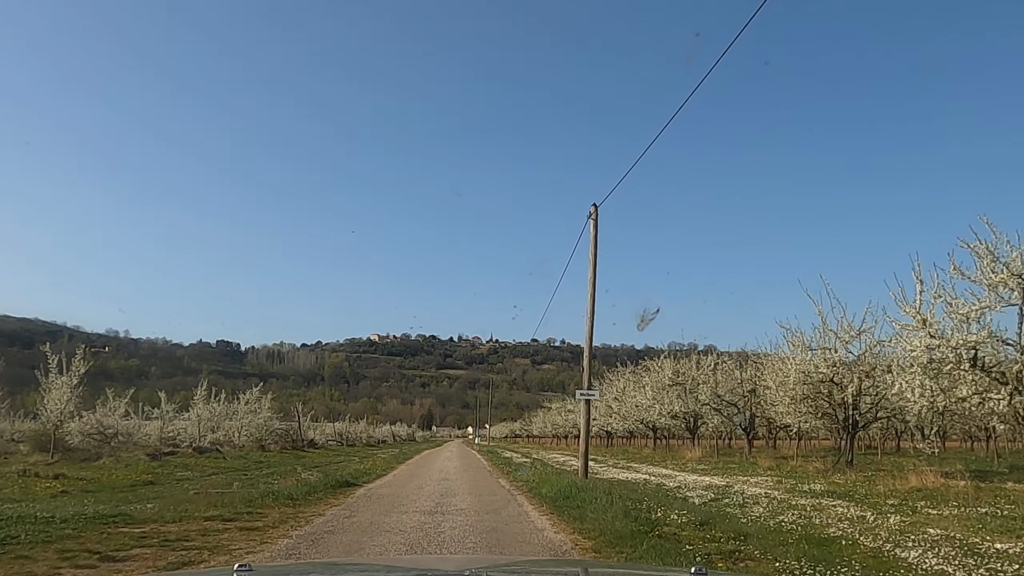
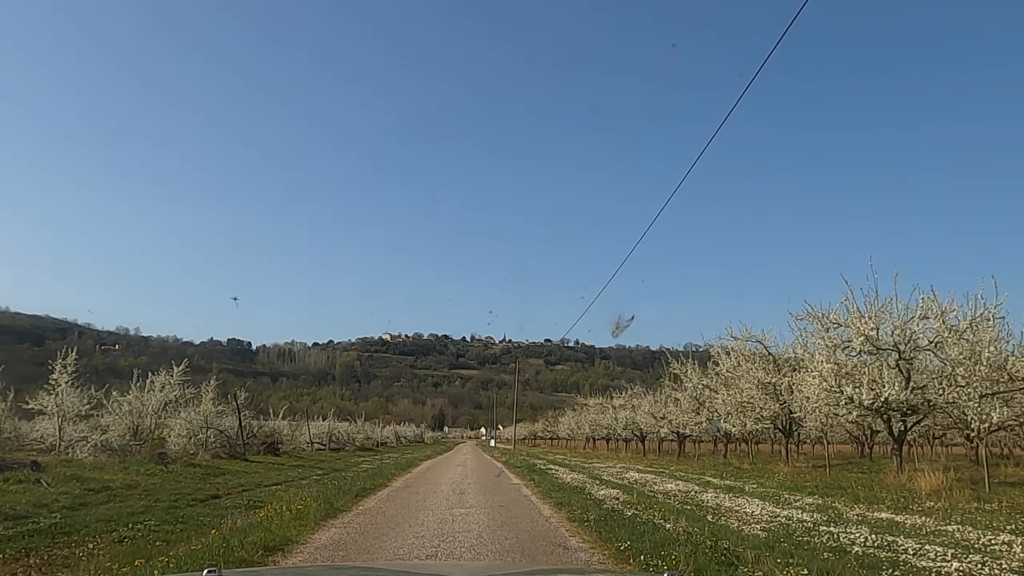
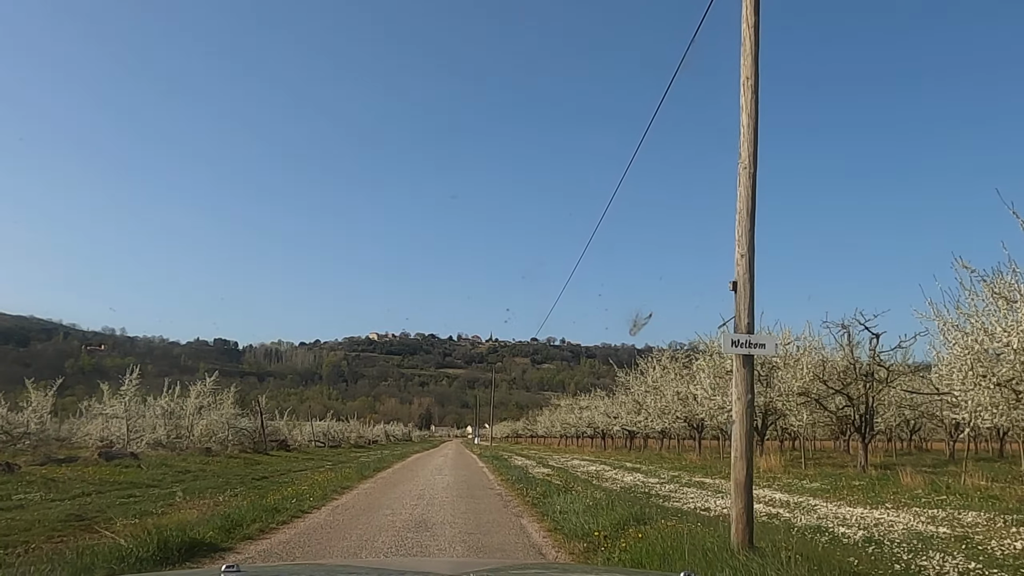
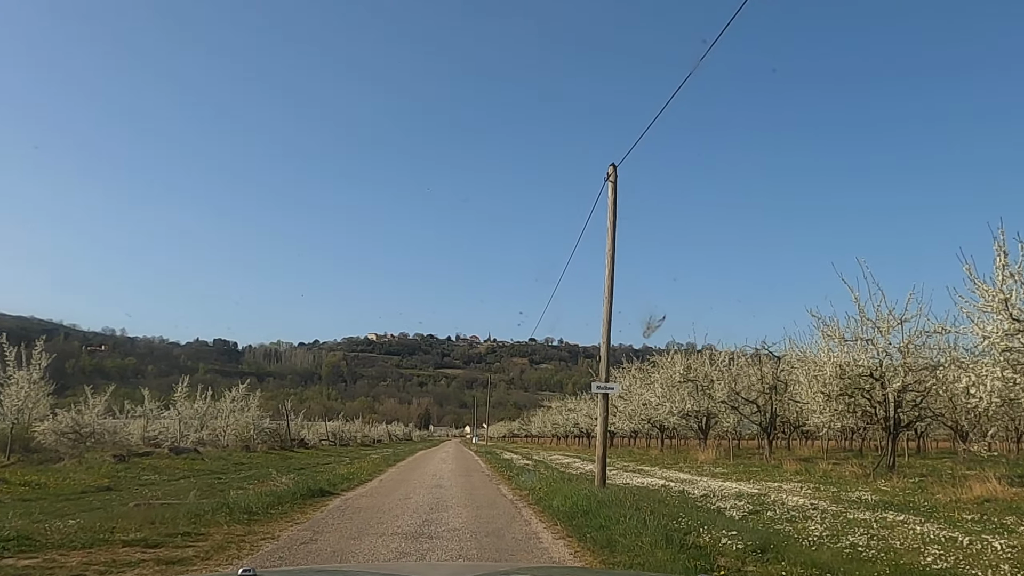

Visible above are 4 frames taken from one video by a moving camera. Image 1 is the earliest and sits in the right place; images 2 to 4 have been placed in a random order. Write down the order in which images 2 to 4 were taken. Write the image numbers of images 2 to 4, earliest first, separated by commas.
4, 3, 2
